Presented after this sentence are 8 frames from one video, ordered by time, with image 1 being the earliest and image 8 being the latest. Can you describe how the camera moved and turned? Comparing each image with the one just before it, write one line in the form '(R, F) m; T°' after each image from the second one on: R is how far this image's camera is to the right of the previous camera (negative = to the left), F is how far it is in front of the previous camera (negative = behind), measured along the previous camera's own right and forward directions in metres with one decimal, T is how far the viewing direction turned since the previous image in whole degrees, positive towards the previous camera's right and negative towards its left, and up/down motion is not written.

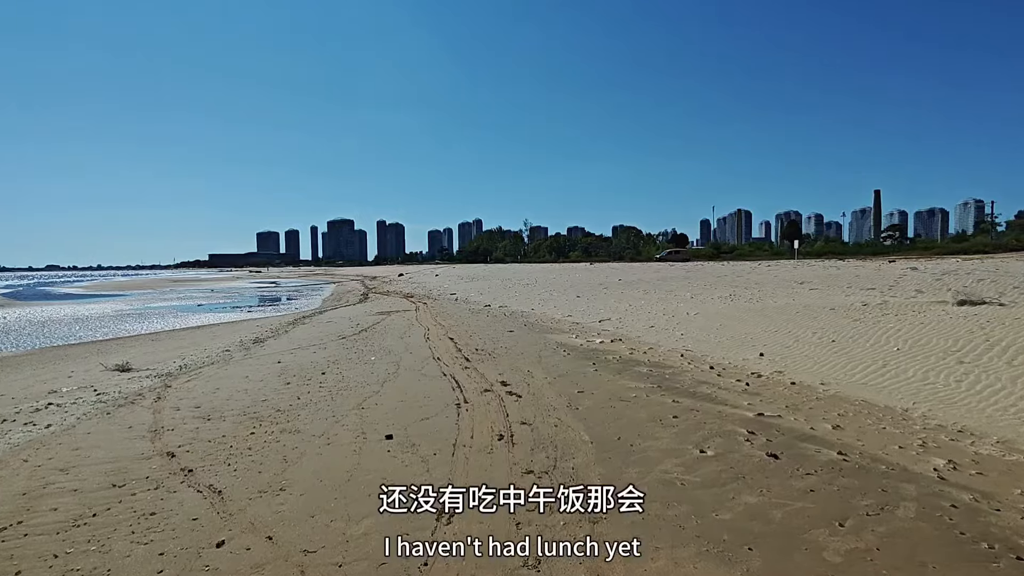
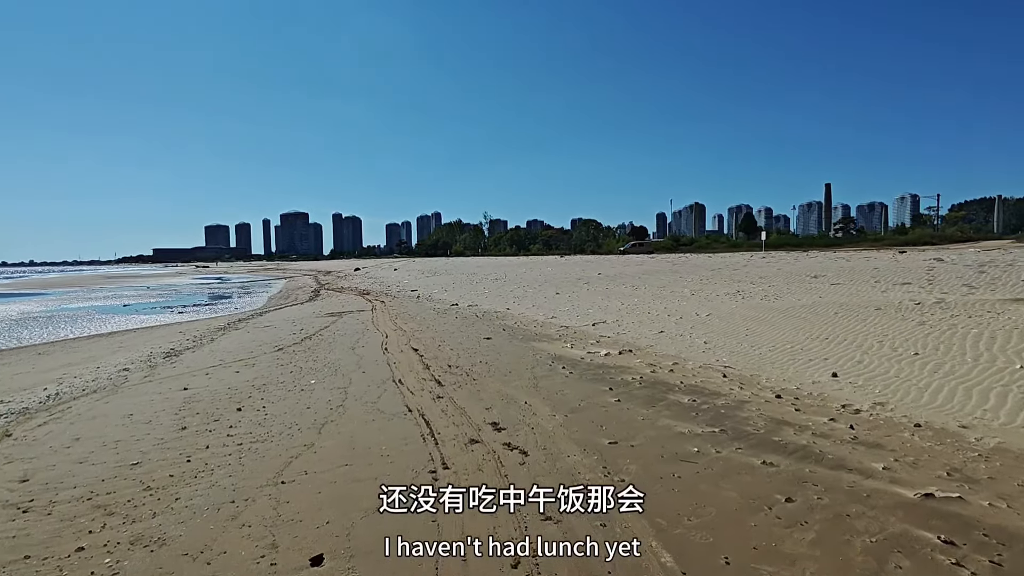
(-0.4, +2.7) m; +4°
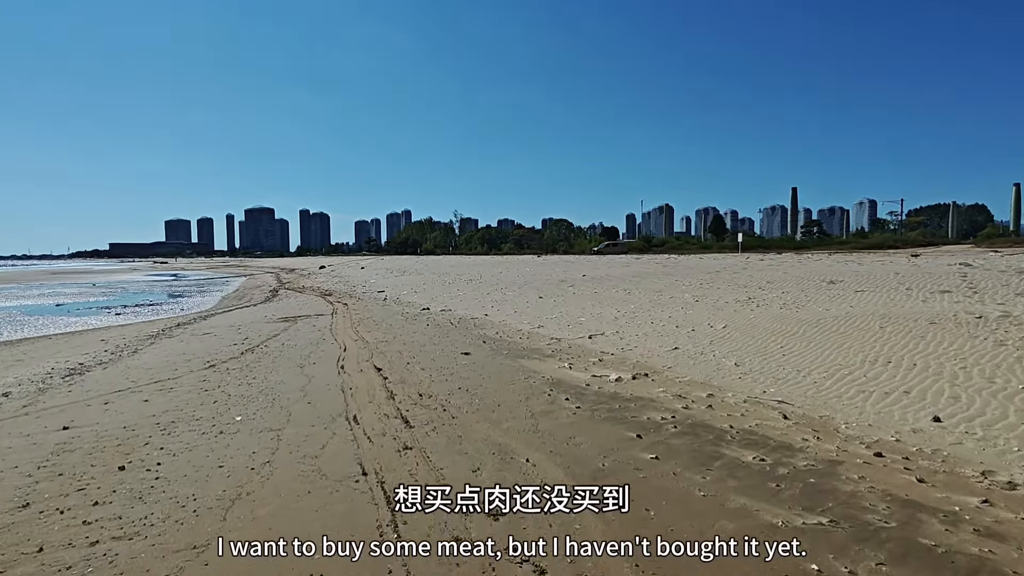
(-0.3, +2.0) m; +3°
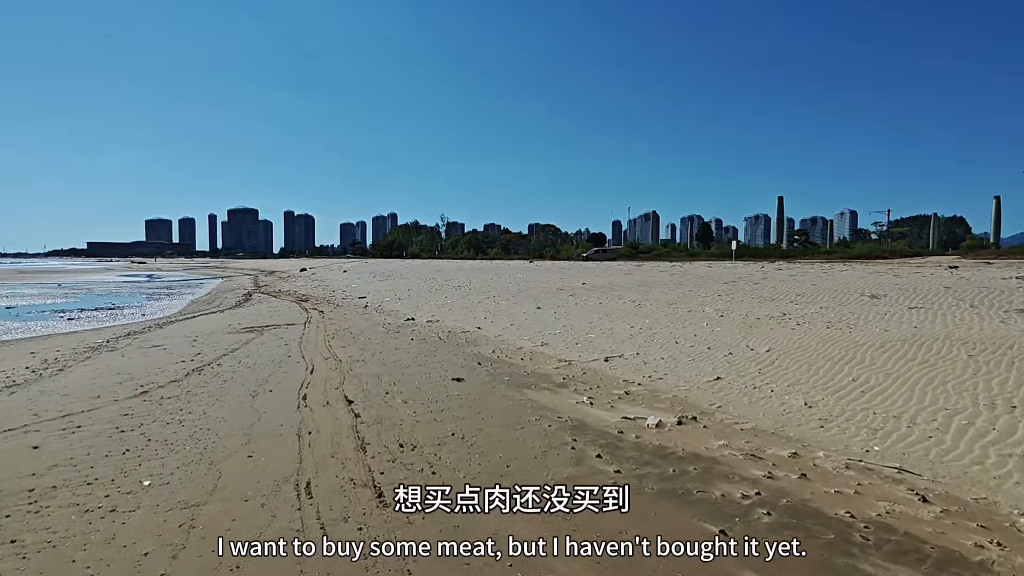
(-0.3, +1.9) m; +1°
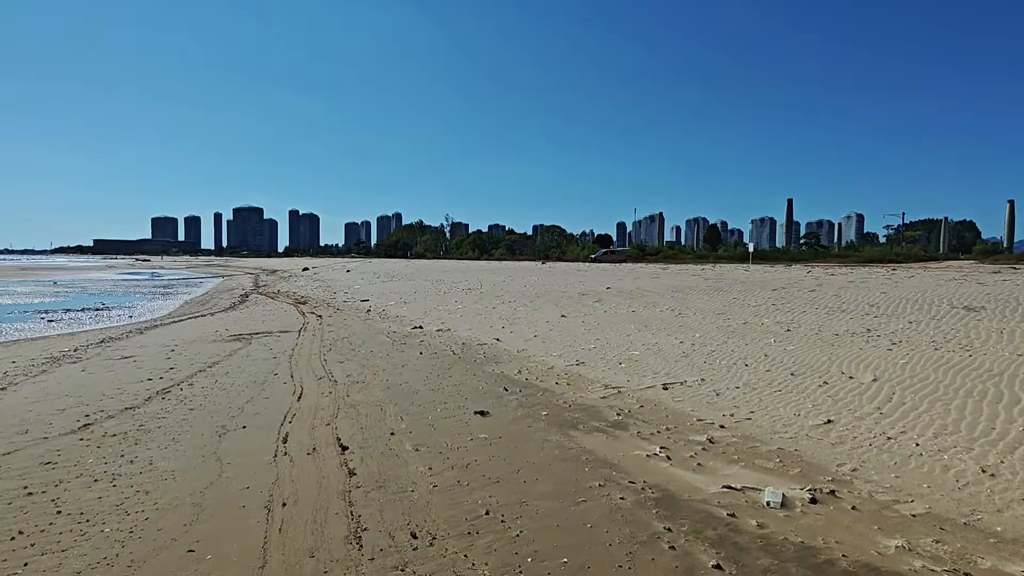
(-0.5, +1.9) m; 0°
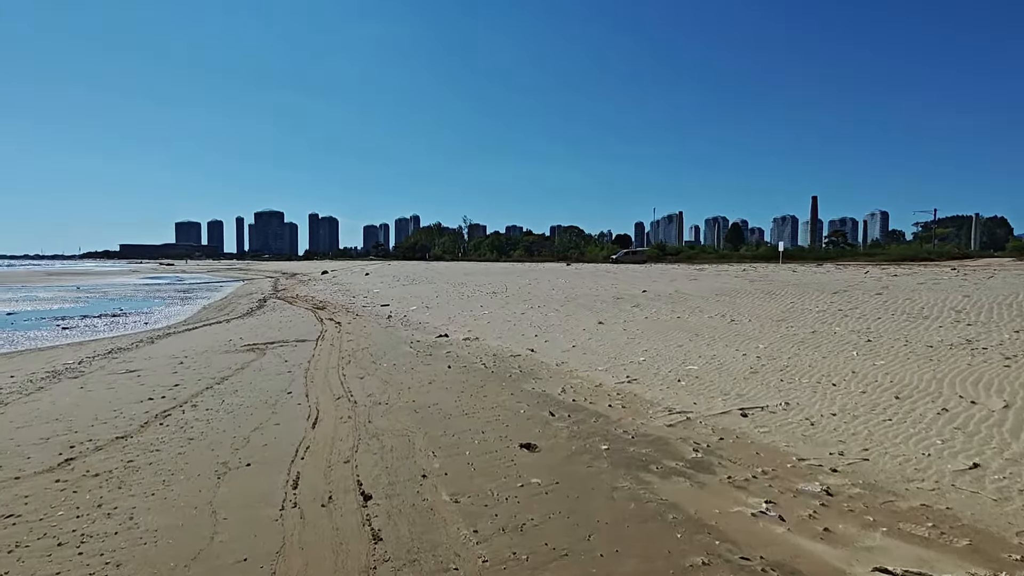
(-0.4, +1.1) m; -2°
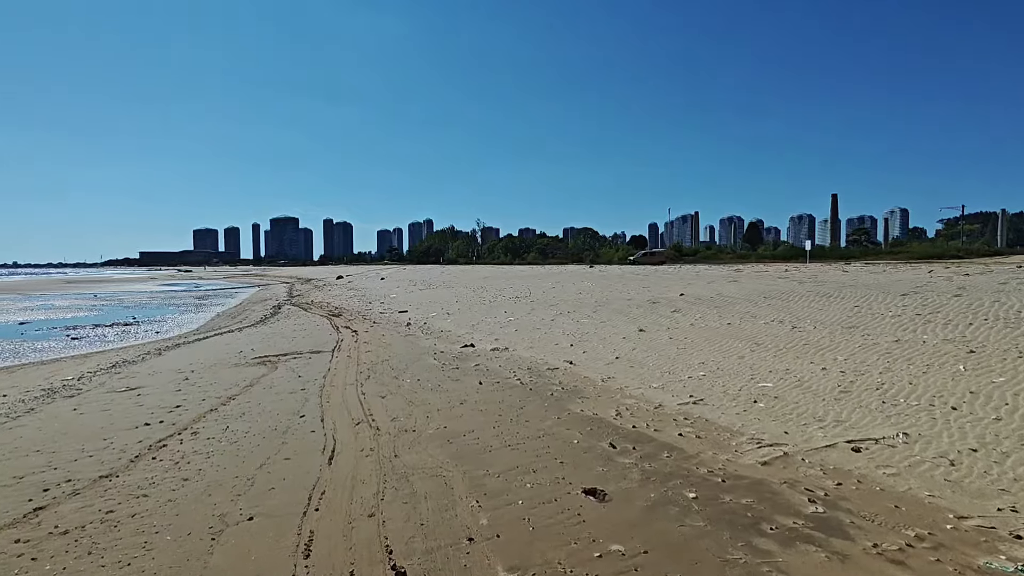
(-0.4, +1.1) m; -1°
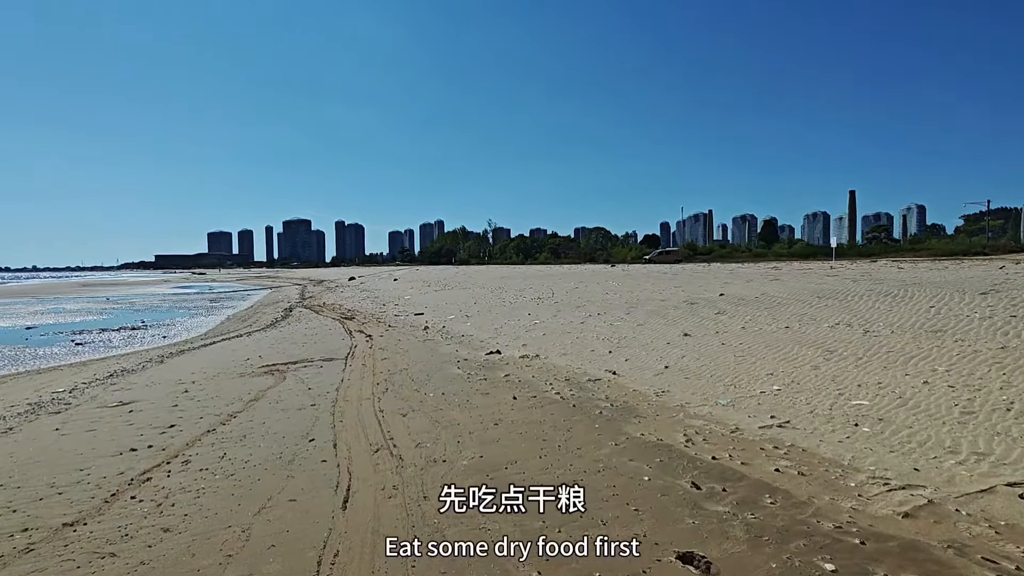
(-0.4, +1.1) m; -1°
